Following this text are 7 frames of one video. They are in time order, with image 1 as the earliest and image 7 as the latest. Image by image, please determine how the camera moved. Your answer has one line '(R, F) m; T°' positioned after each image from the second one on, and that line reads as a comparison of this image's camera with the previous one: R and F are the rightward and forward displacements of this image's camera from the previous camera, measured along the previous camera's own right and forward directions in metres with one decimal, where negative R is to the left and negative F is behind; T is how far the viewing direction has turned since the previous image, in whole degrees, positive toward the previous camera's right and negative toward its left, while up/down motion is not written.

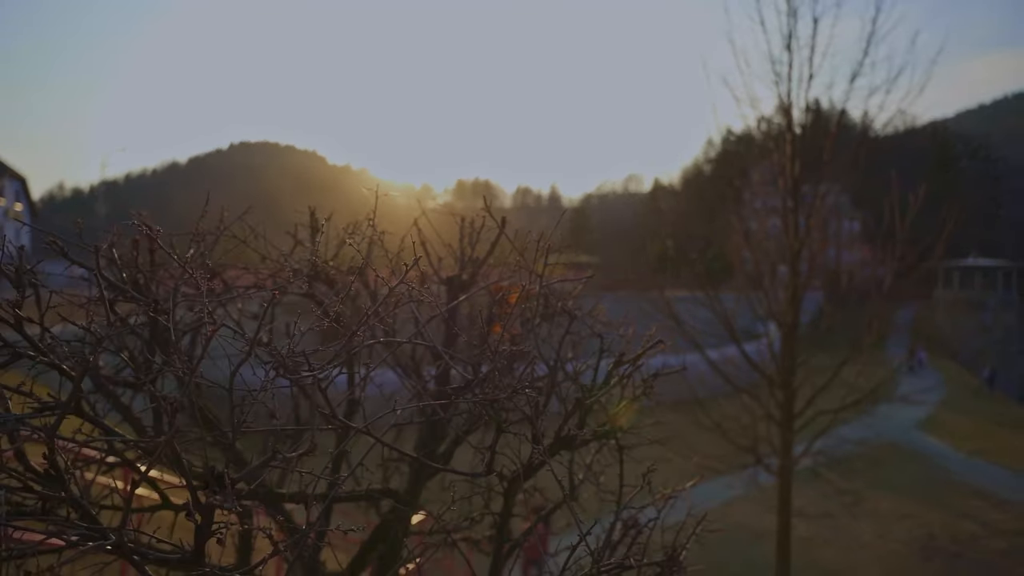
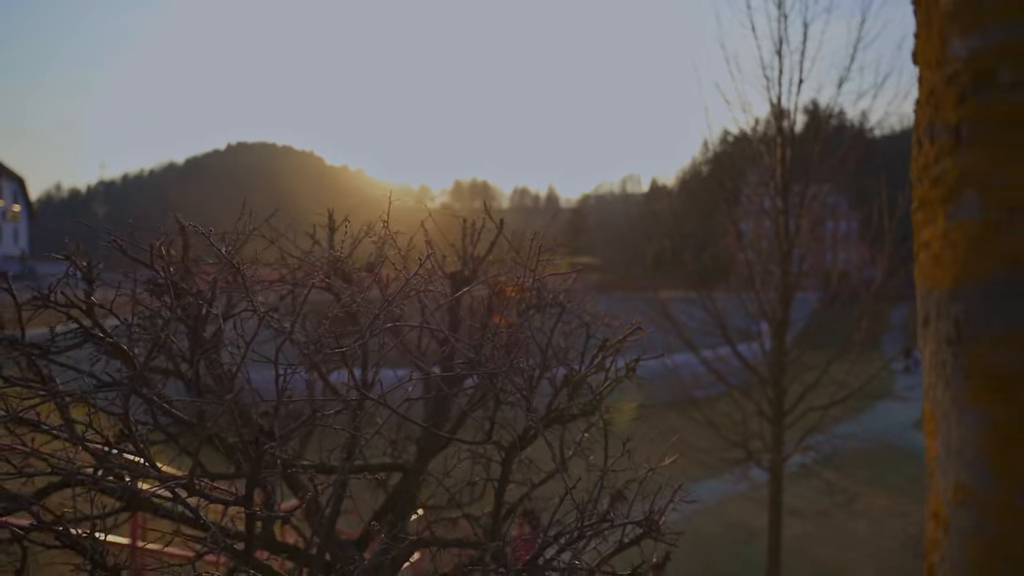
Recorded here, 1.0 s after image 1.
(0.0, -0.3) m; 0°
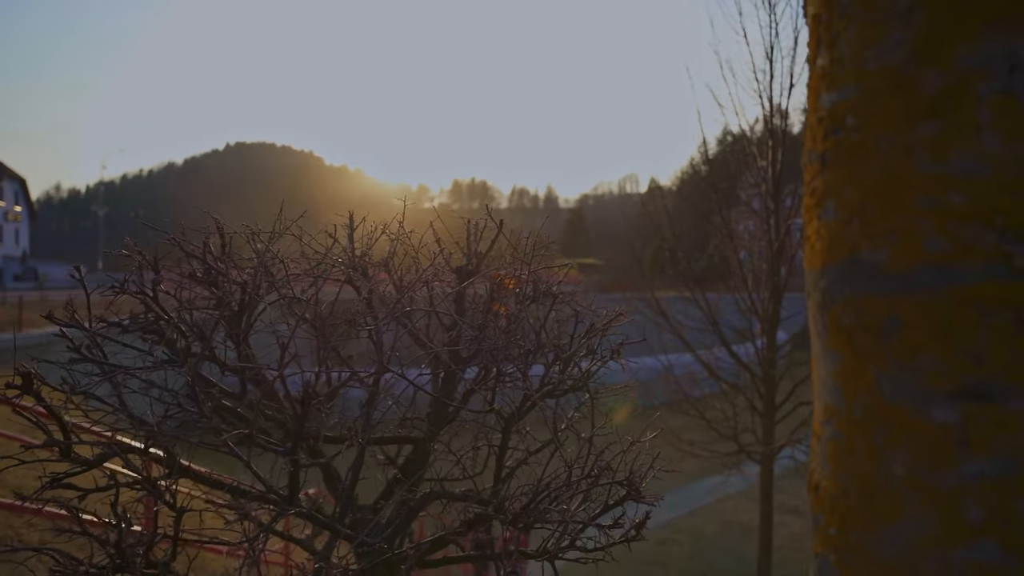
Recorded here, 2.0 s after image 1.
(0.0, -0.4) m; 0°
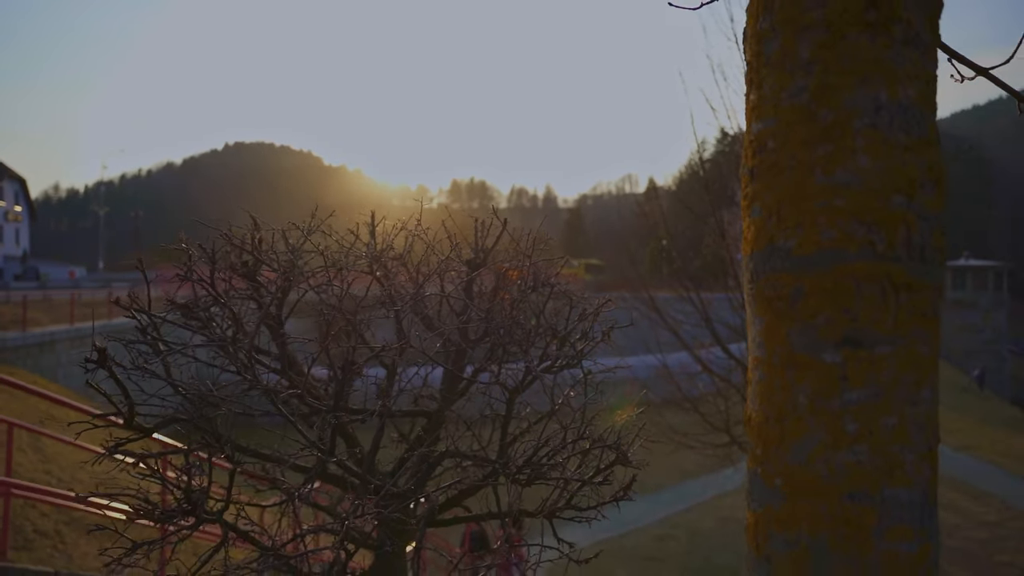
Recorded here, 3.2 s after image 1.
(0.0, -0.5) m; 0°
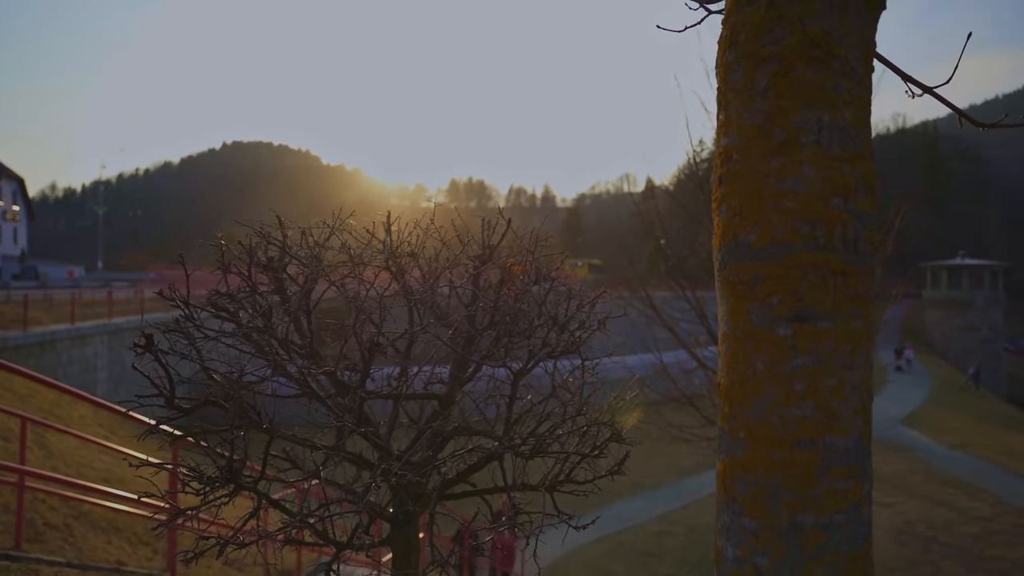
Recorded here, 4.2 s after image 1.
(0.0, -0.4) m; 0°
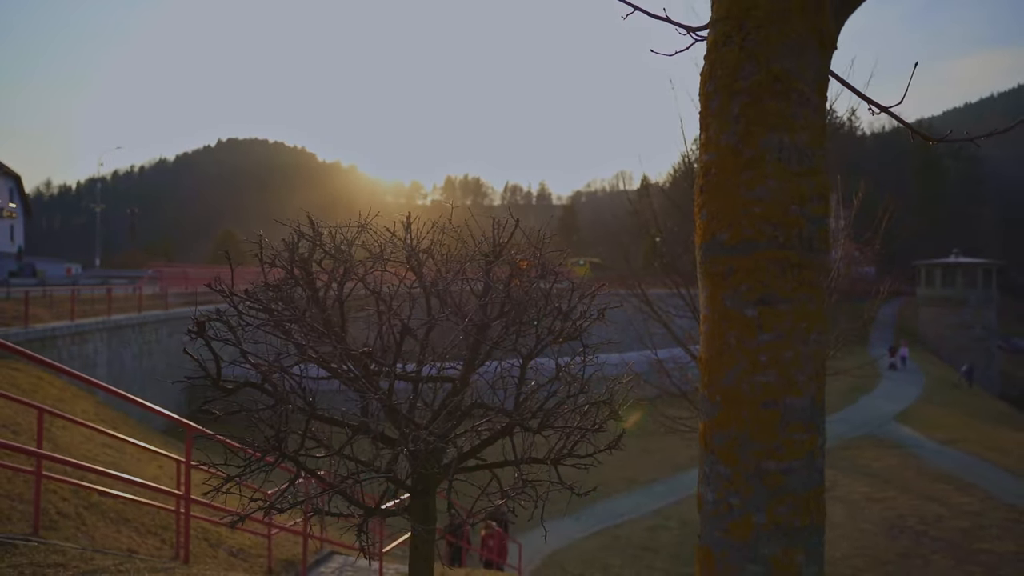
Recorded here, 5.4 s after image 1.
(-0.1, -0.5) m; 0°
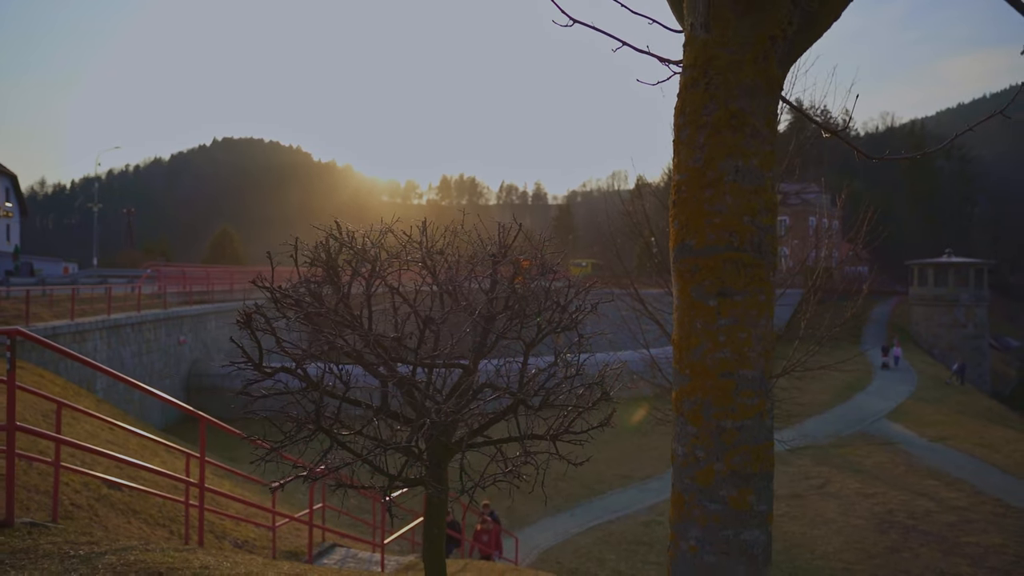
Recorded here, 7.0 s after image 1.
(-0.1, -0.6) m; 0°
